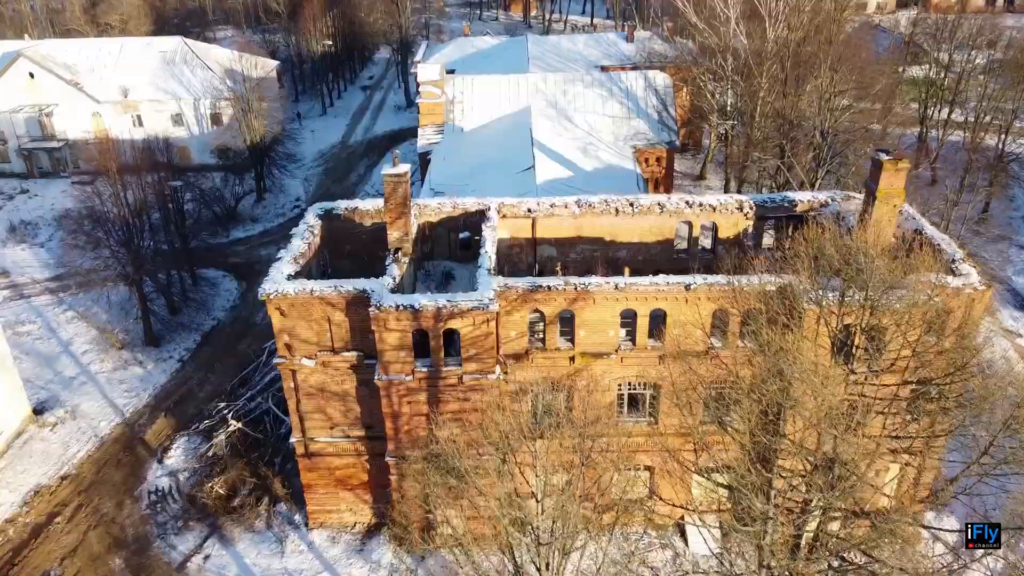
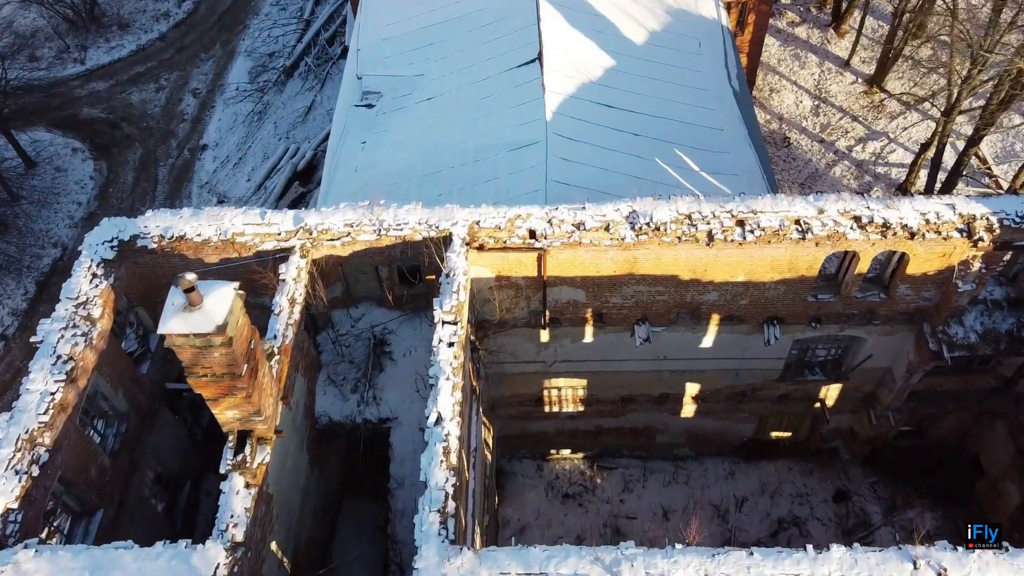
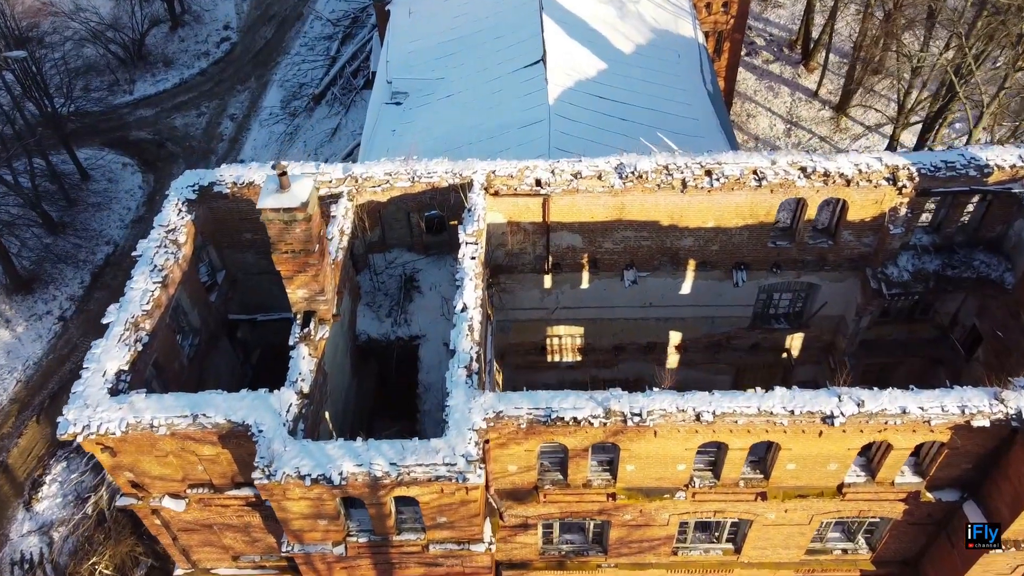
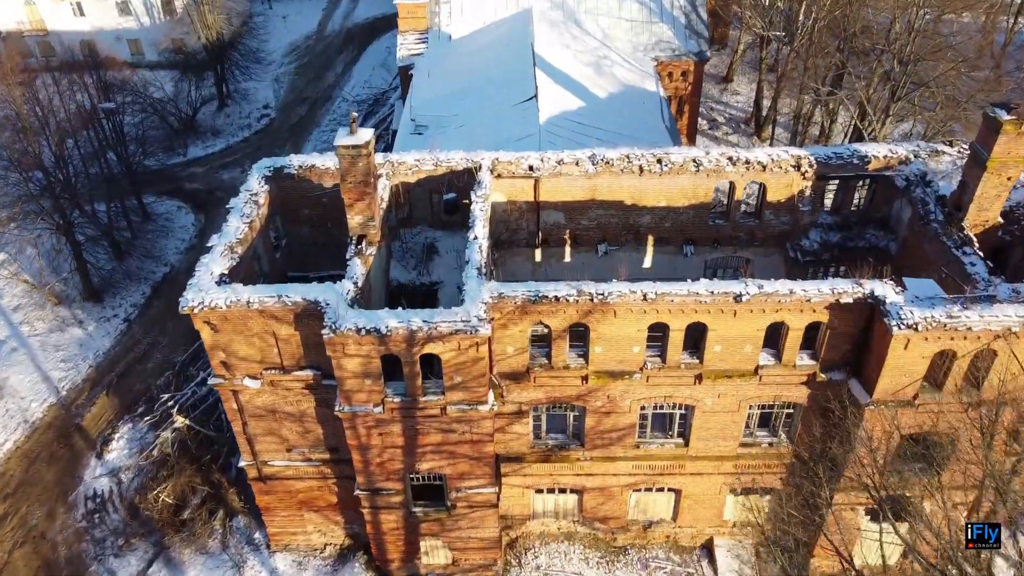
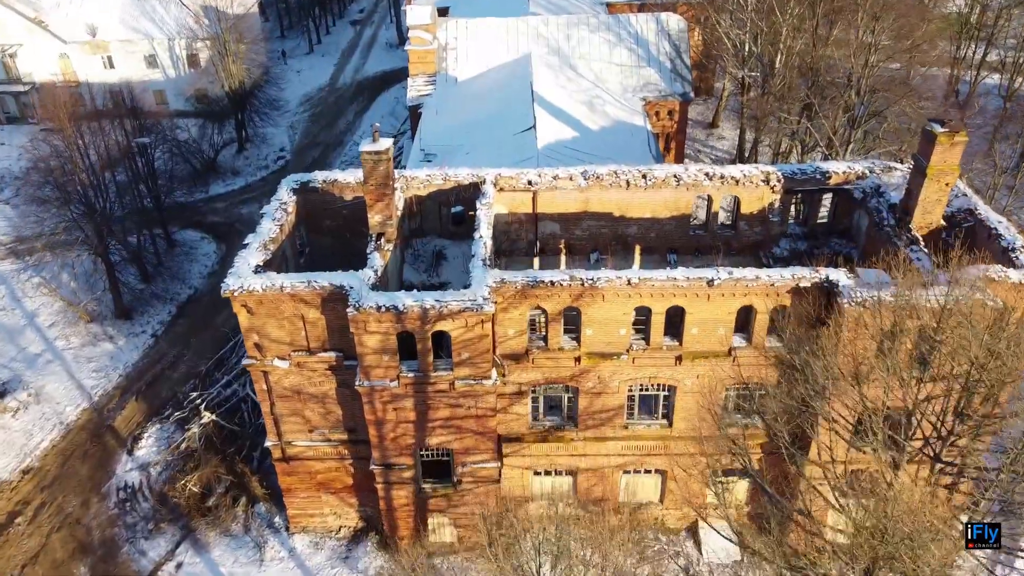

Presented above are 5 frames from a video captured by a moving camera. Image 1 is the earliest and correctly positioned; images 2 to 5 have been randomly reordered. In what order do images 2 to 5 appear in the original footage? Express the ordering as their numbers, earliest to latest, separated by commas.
5, 4, 3, 2
